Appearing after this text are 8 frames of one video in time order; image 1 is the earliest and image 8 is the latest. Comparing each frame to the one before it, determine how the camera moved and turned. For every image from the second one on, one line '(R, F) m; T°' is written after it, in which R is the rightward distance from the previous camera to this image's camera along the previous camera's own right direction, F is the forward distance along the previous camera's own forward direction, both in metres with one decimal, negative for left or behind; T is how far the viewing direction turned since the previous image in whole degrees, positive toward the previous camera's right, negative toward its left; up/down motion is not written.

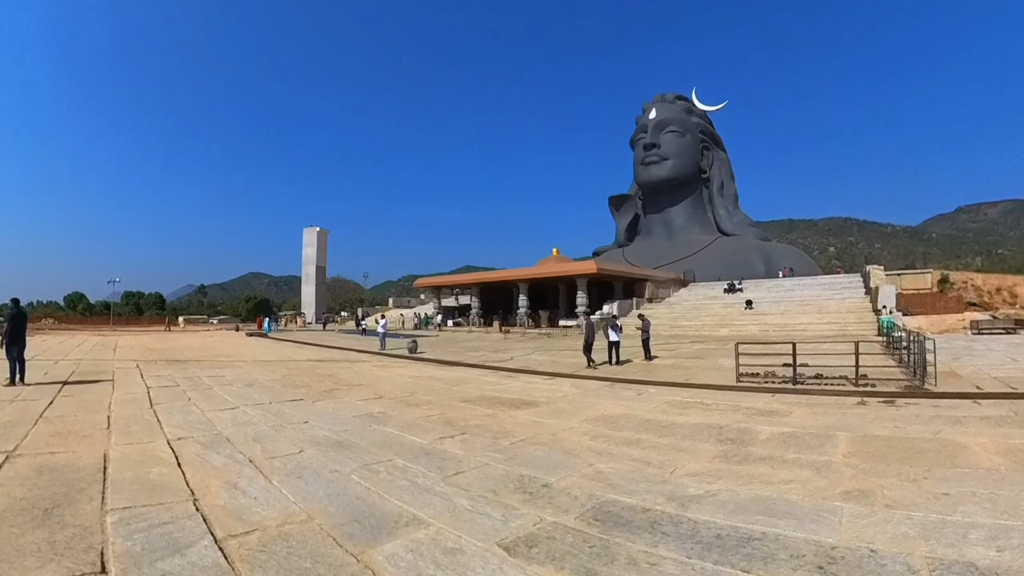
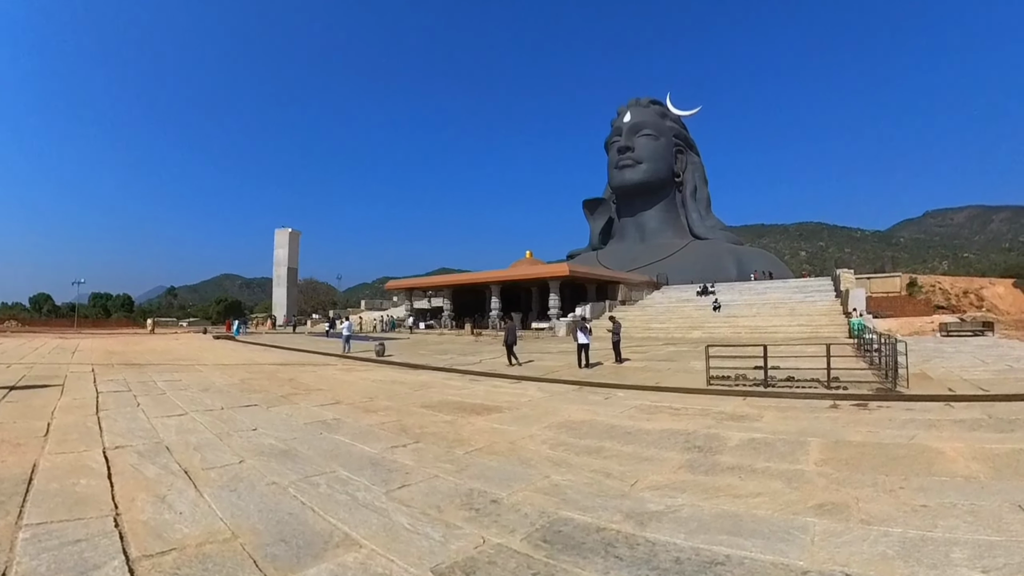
(+0.2, +0.3) m; +2°
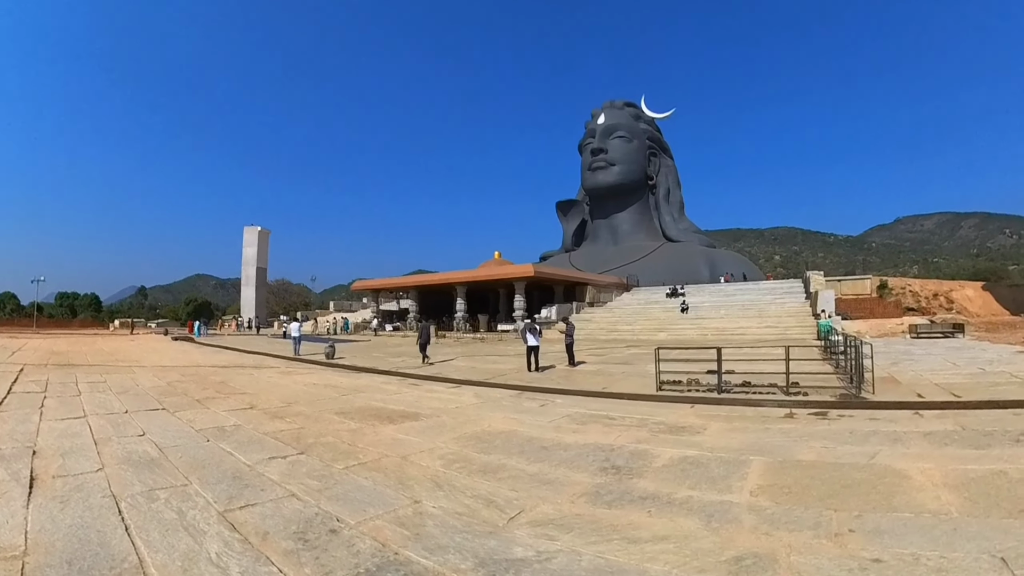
(+0.6, +0.8) m; +2°
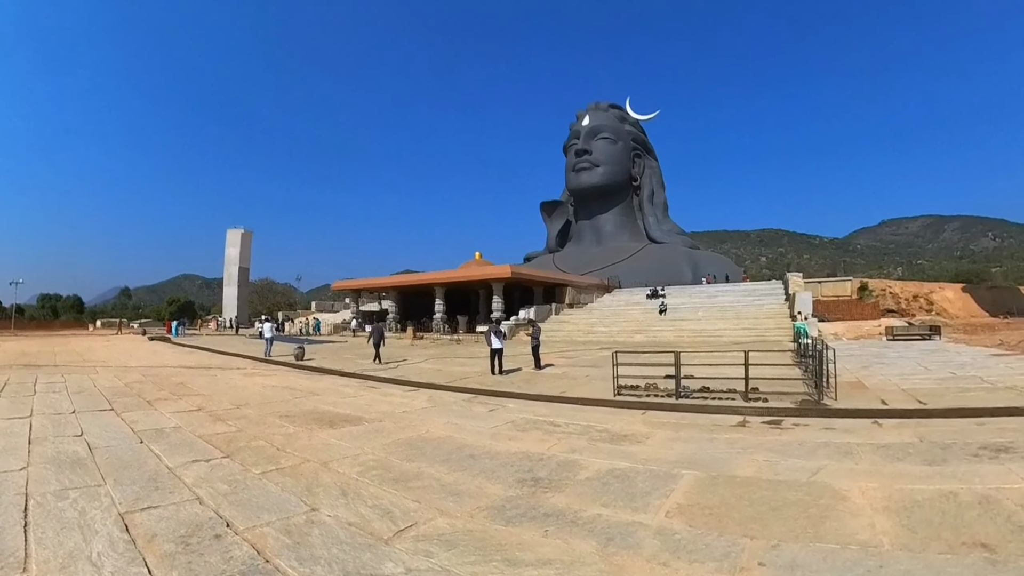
(+0.5, +0.3) m; +1°
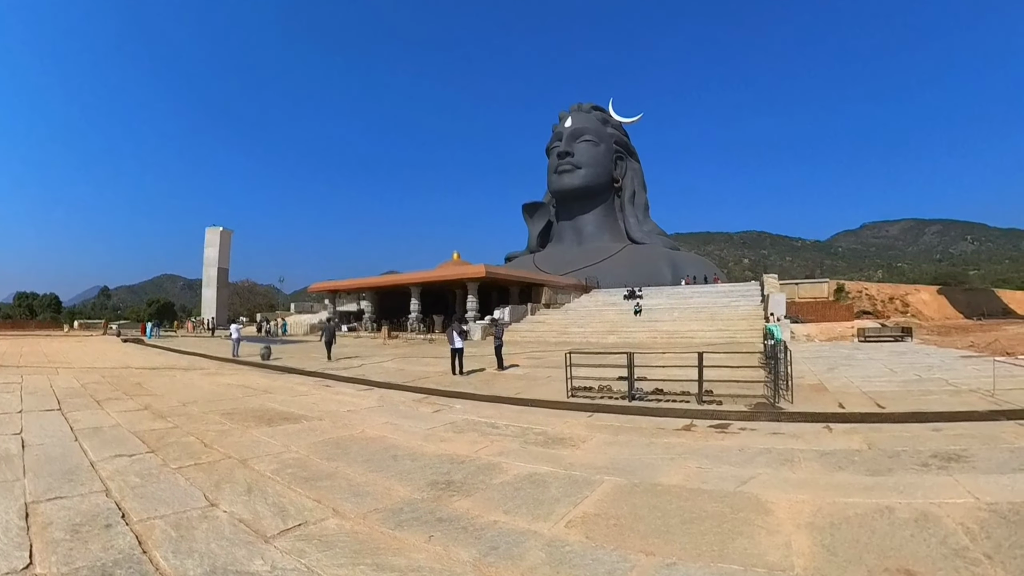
(+0.4, +0.3) m; +1°
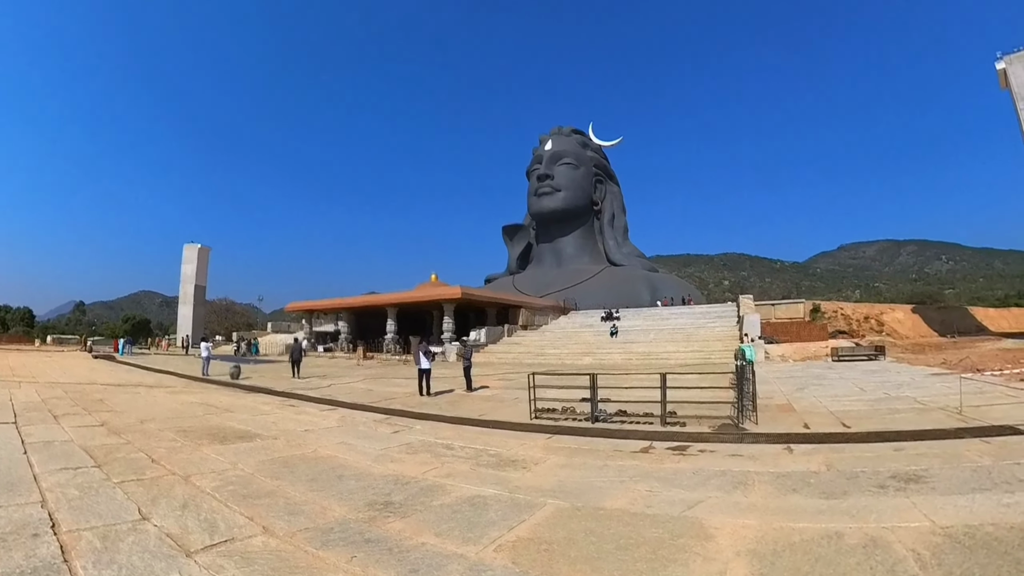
(+0.3, +0.1) m; +2°
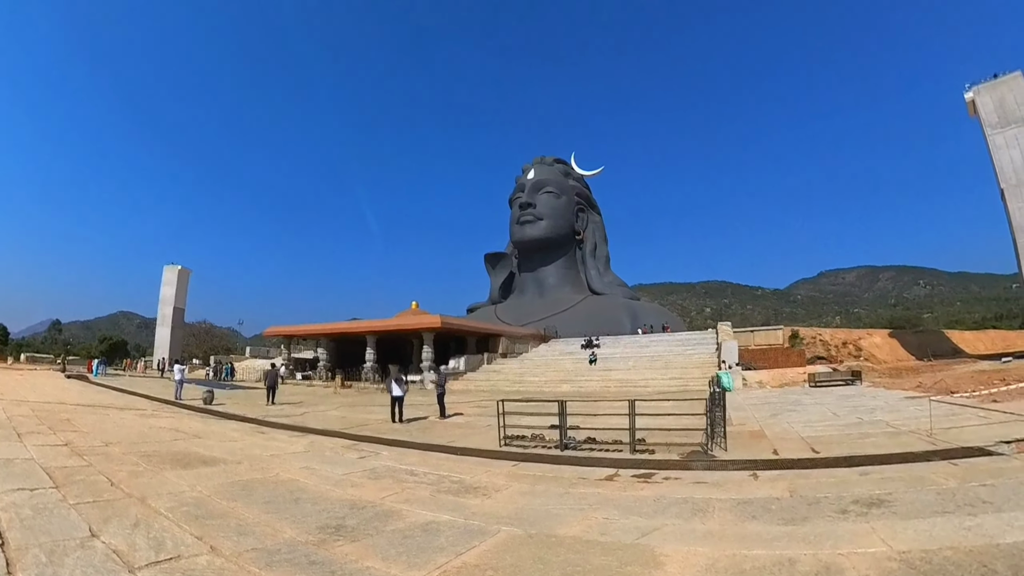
(+0.2, 0.0) m; +2°
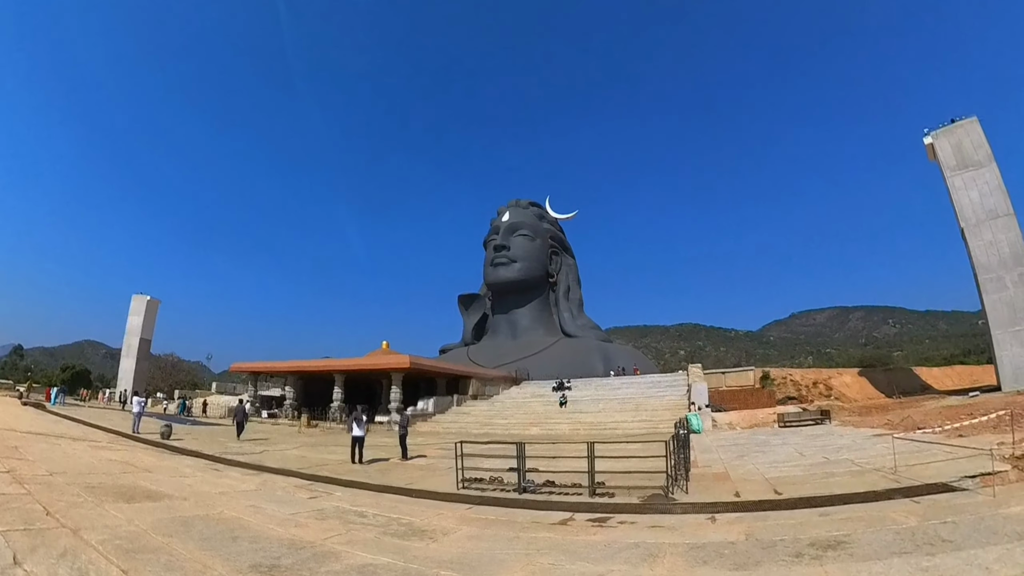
(+0.2, +0.1) m; +2°
